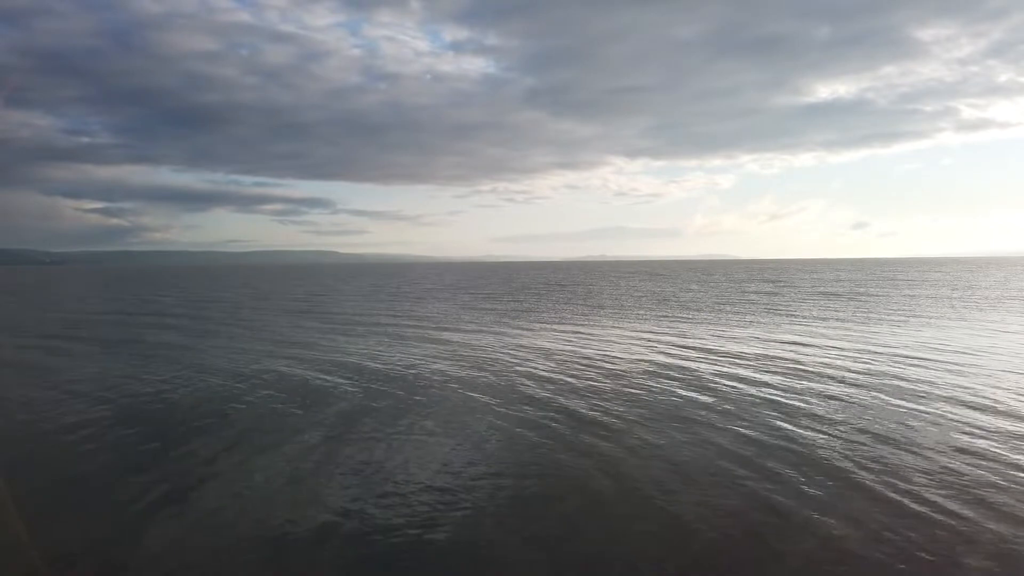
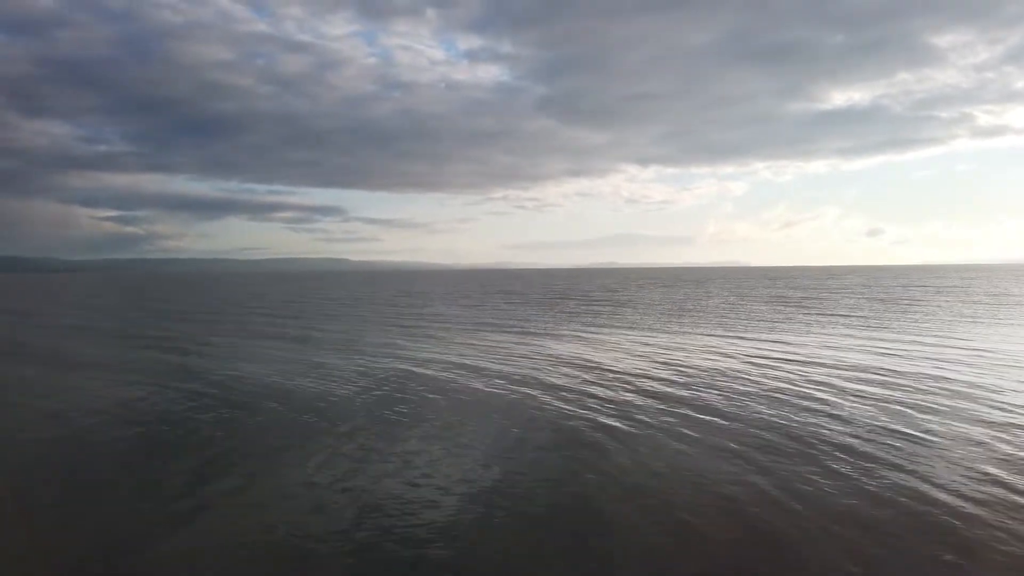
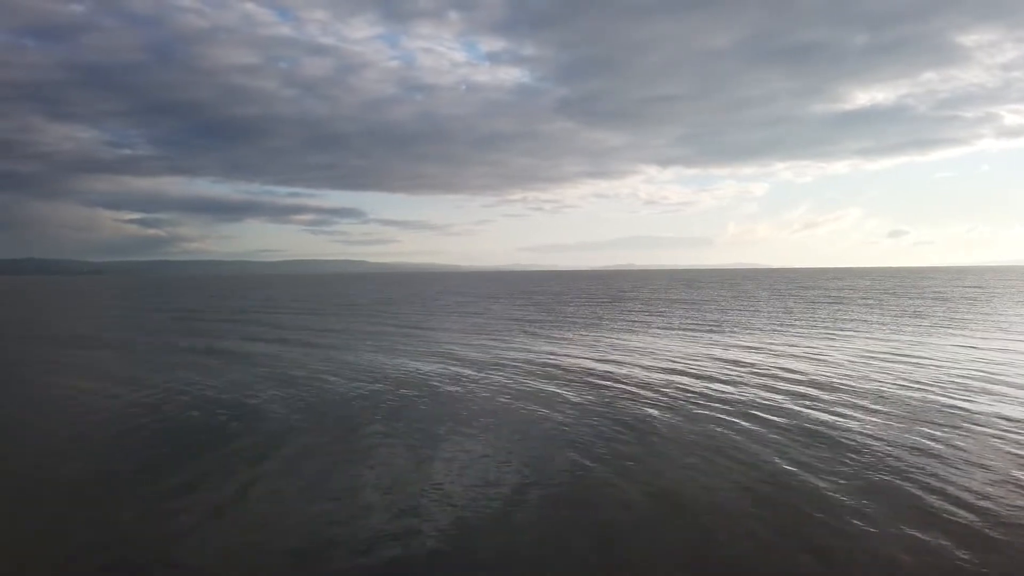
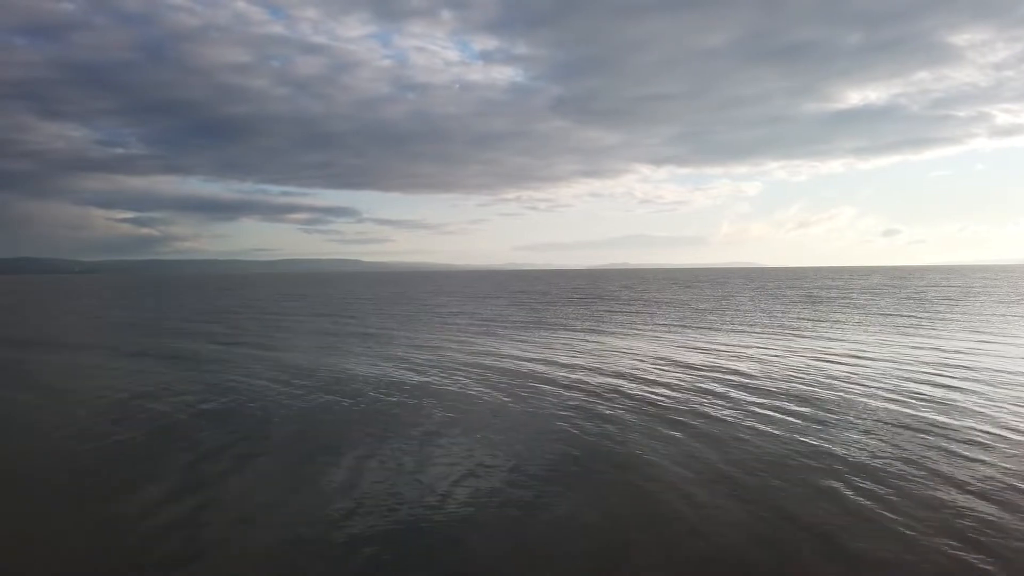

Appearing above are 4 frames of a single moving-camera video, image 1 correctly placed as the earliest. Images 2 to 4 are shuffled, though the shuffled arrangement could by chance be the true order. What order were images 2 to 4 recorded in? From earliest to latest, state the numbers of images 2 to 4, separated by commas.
2, 4, 3
